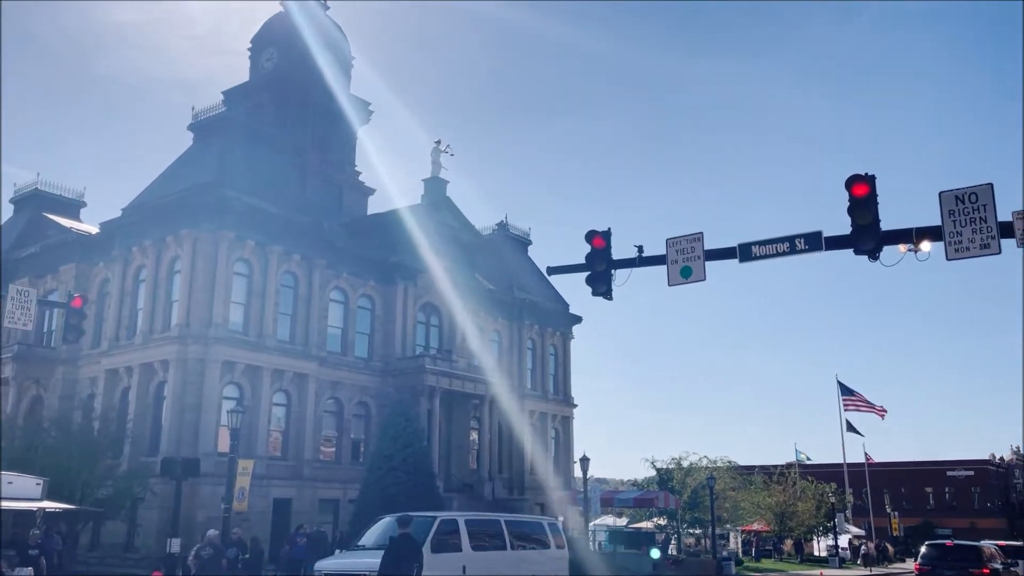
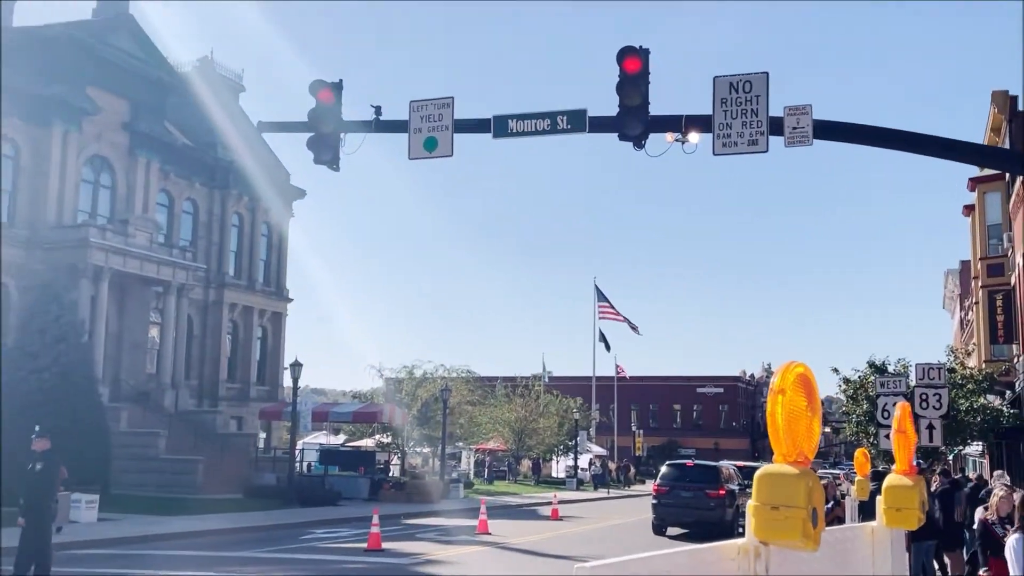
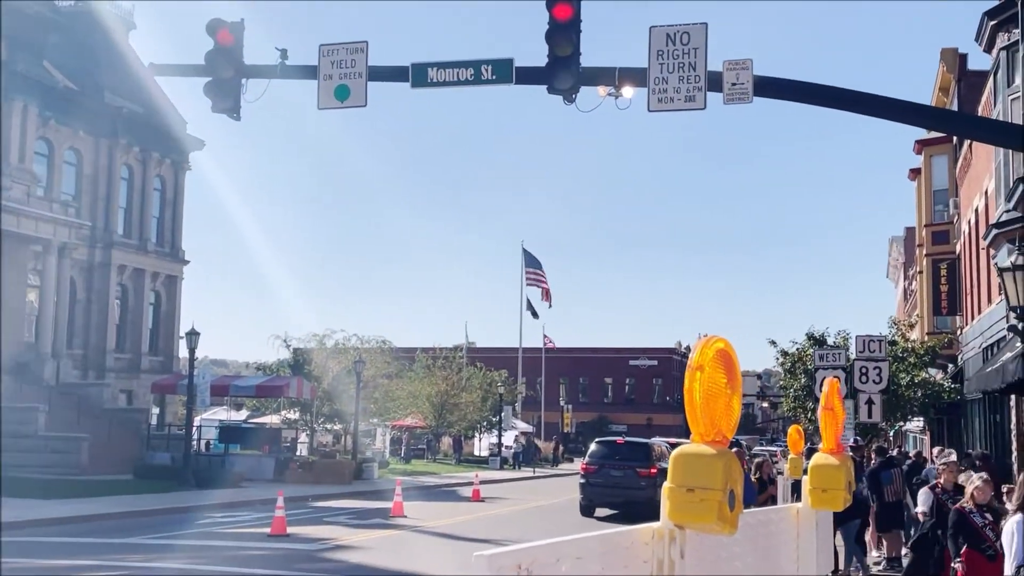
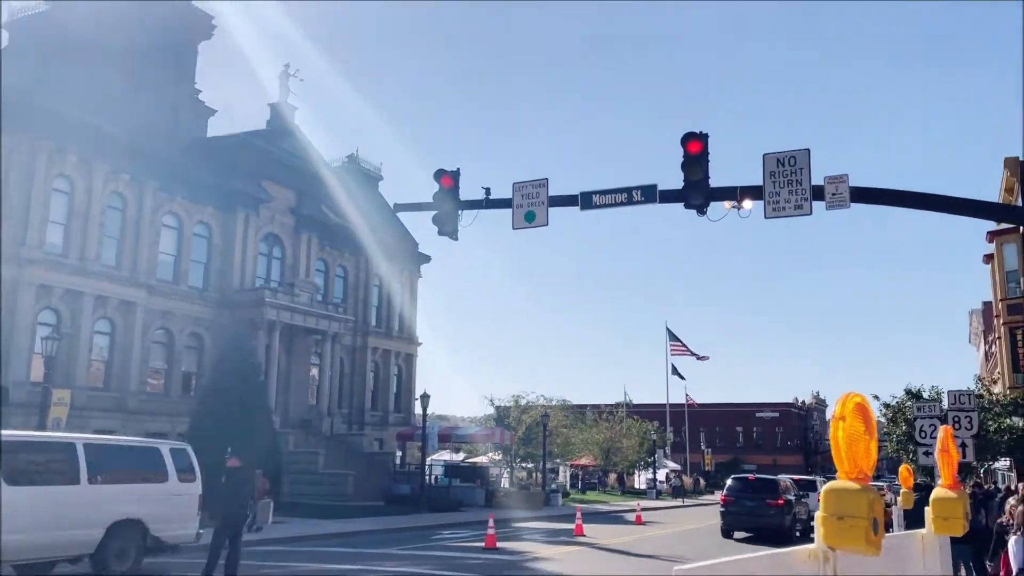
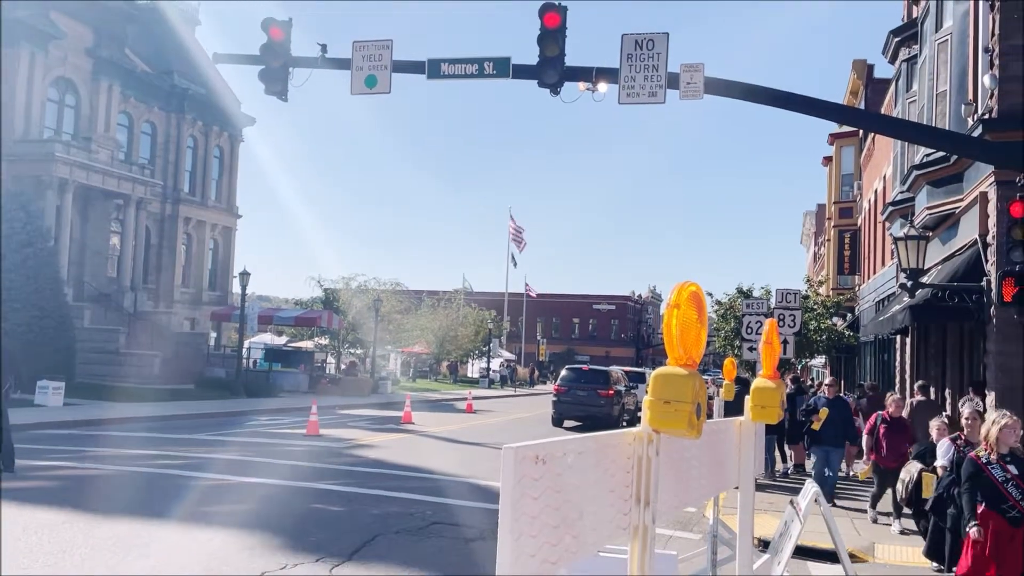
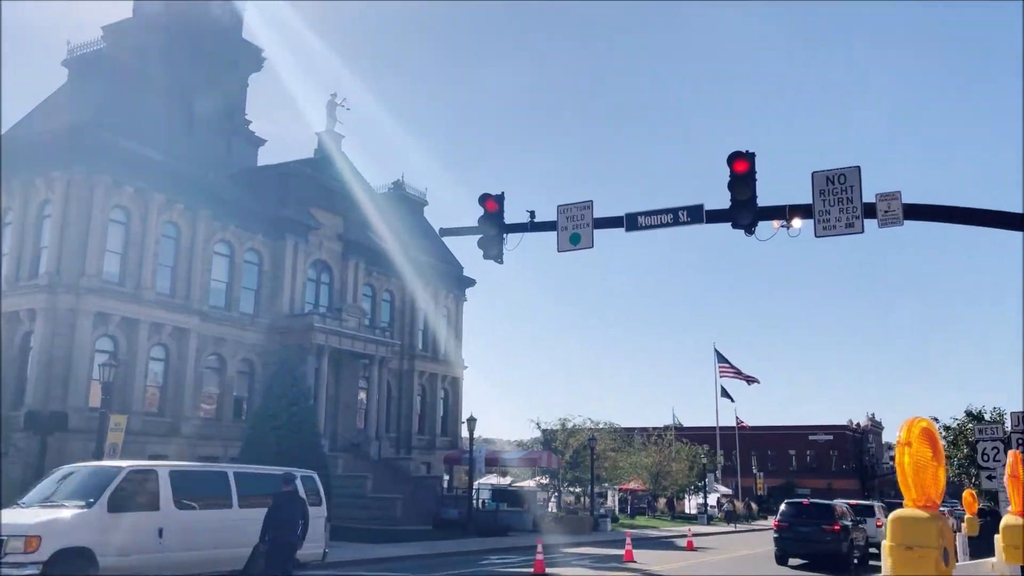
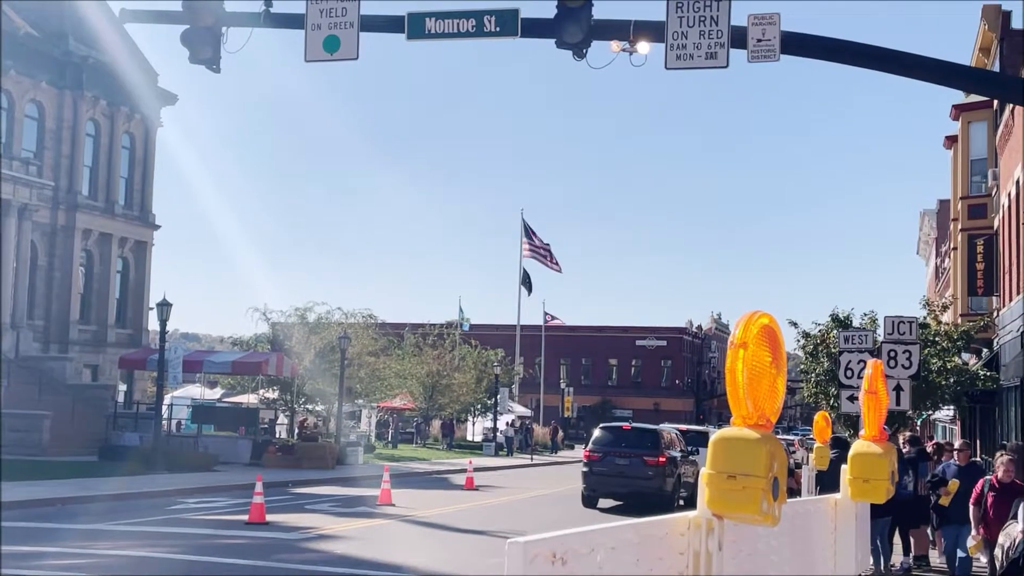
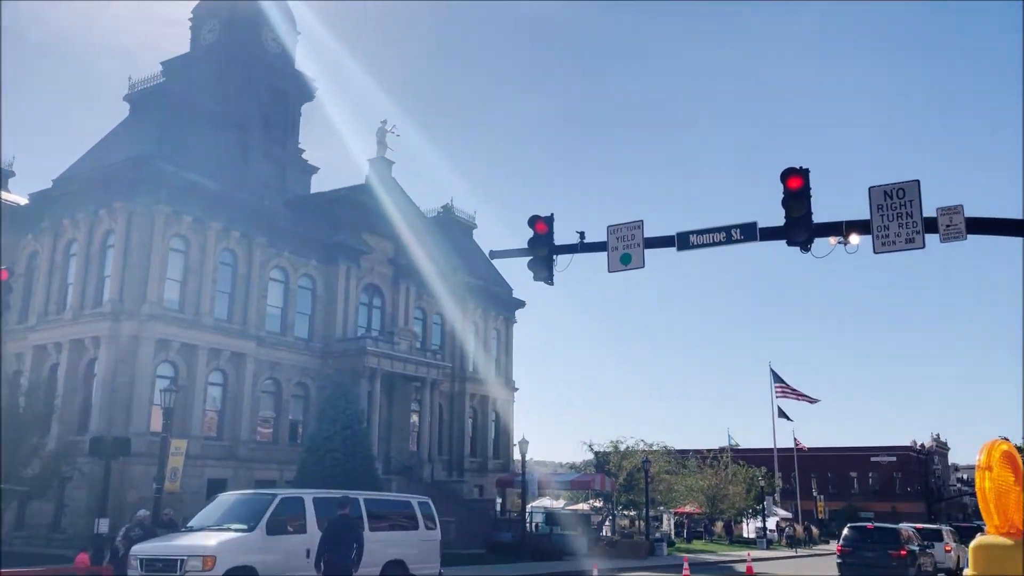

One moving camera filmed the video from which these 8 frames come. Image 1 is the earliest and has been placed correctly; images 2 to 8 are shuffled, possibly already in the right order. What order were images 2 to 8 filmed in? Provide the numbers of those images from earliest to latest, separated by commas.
8, 6, 4, 2, 3, 7, 5
